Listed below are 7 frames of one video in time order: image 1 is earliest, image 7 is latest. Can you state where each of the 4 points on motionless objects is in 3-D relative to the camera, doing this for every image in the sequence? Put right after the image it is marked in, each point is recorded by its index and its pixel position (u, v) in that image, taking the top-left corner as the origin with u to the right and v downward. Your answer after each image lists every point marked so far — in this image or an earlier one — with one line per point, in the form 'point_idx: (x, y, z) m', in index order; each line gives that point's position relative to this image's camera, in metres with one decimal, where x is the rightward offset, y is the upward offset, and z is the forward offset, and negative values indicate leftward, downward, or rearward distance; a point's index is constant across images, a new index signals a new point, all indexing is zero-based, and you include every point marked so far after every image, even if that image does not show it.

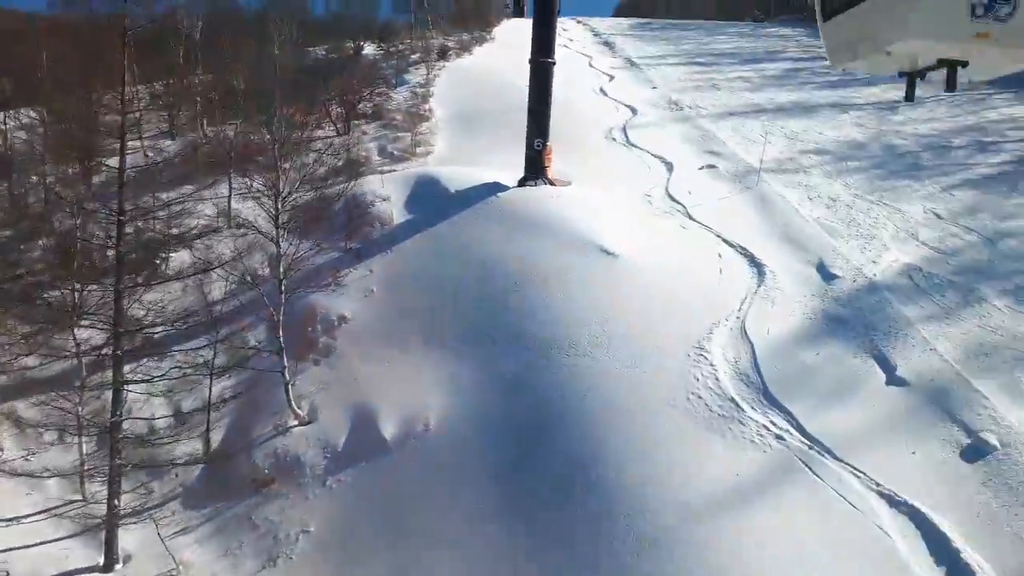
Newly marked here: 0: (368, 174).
0: (-2.5, +2.0, +13.6) m
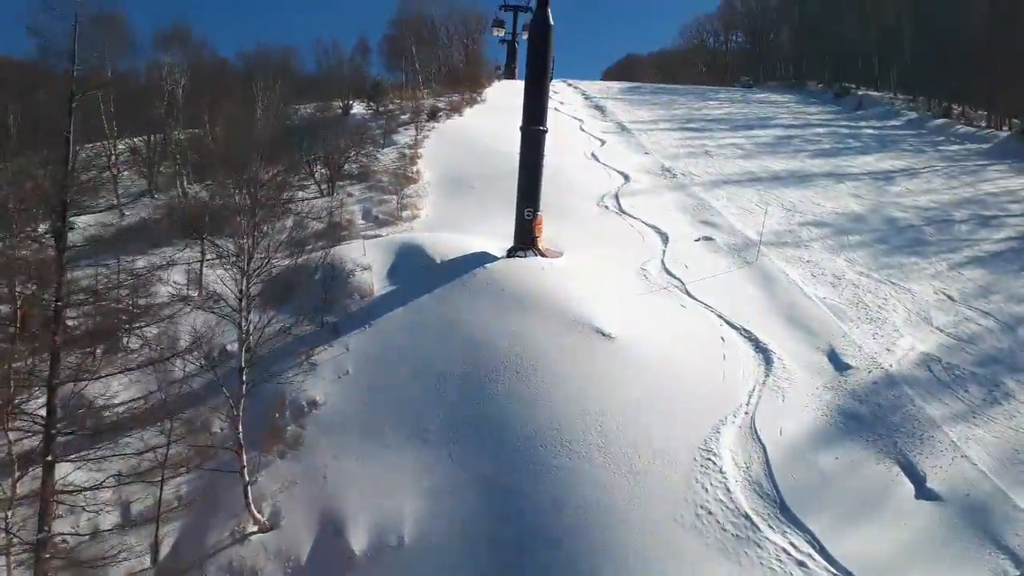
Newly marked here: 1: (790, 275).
0: (-2.7, +0.8, +13.0) m
1: (+3.5, +0.1, +10.0) m
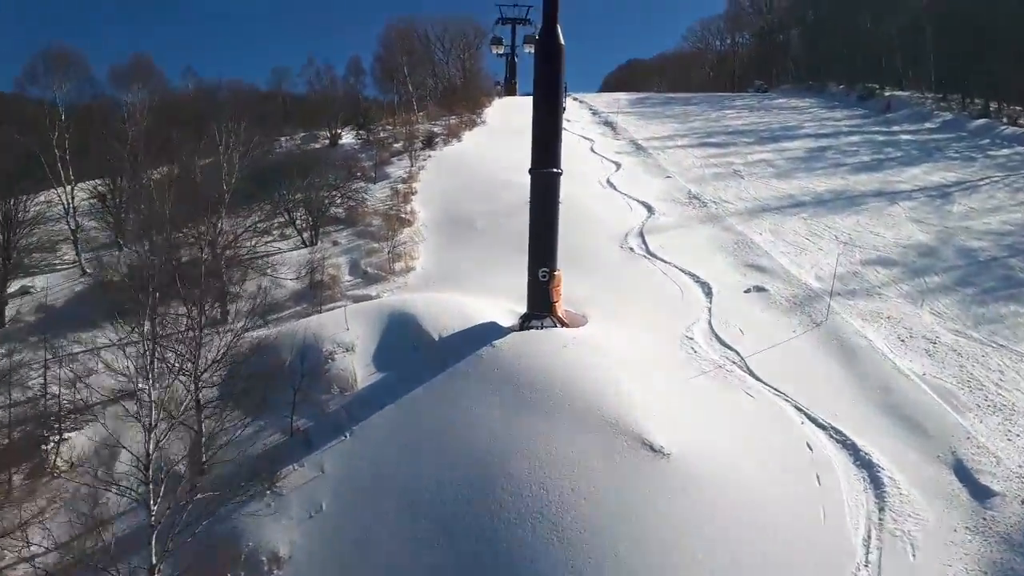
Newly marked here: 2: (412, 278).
0: (-2.6, -0.2, +11.2) m
1: (+3.7, -0.6, +8.0) m
2: (-1.5, +0.2, +11.6) m
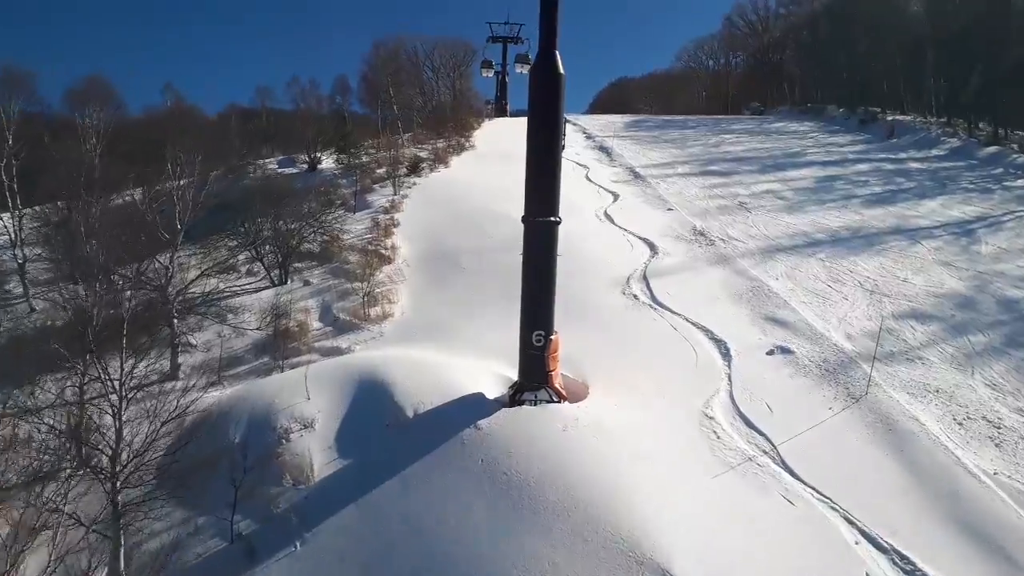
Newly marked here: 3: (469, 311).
0: (-2.7, -0.9, +9.9) m
1: (+3.6, -1.2, +6.8) m
2: (-1.6, -0.5, +10.3) m
3: (-0.6, -0.3, +10.5) m
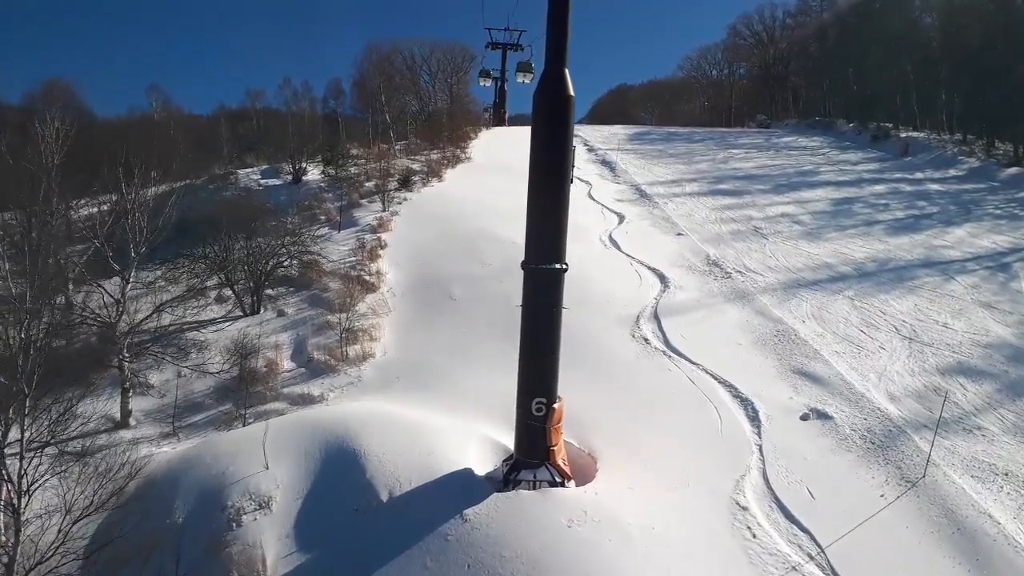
0: (-2.8, -1.3, +8.7) m
1: (+3.5, -1.7, +5.7) m
2: (-1.7, -0.9, +9.2) m
3: (-0.6, -0.8, +9.4) m
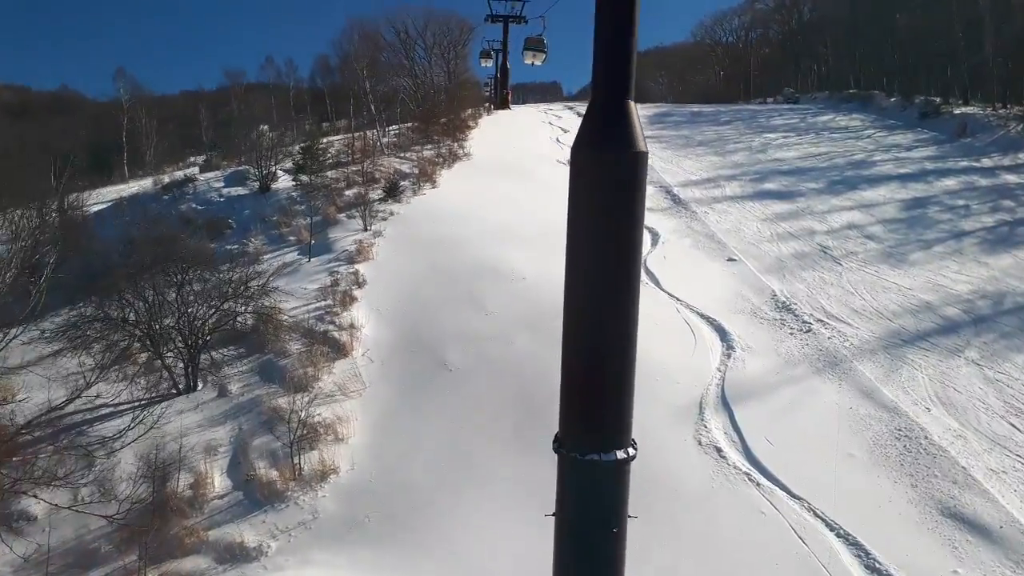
0: (-2.6, -2.1, +6.1) m
1: (+3.7, -2.6, +3.1) m
2: (-1.5, -1.8, +6.5) m
3: (-0.5, -1.6, +6.7) m
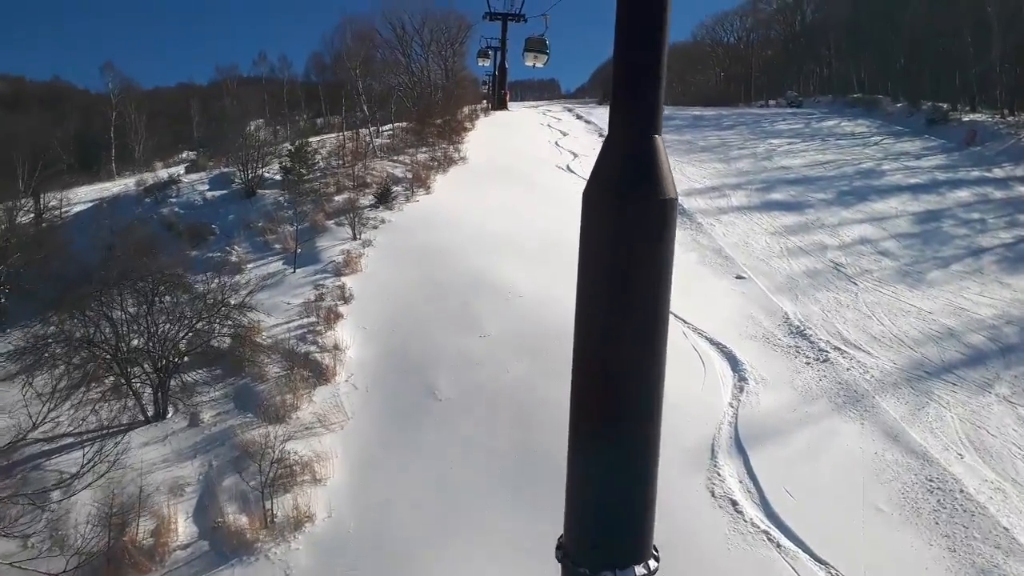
0: (-2.7, -2.3, +5.5) m
1: (+3.6, -2.9, +2.5) m
2: (-1.6, -2.0, +5.9) m
3: (-0.5, -1.8, +6.1) m
